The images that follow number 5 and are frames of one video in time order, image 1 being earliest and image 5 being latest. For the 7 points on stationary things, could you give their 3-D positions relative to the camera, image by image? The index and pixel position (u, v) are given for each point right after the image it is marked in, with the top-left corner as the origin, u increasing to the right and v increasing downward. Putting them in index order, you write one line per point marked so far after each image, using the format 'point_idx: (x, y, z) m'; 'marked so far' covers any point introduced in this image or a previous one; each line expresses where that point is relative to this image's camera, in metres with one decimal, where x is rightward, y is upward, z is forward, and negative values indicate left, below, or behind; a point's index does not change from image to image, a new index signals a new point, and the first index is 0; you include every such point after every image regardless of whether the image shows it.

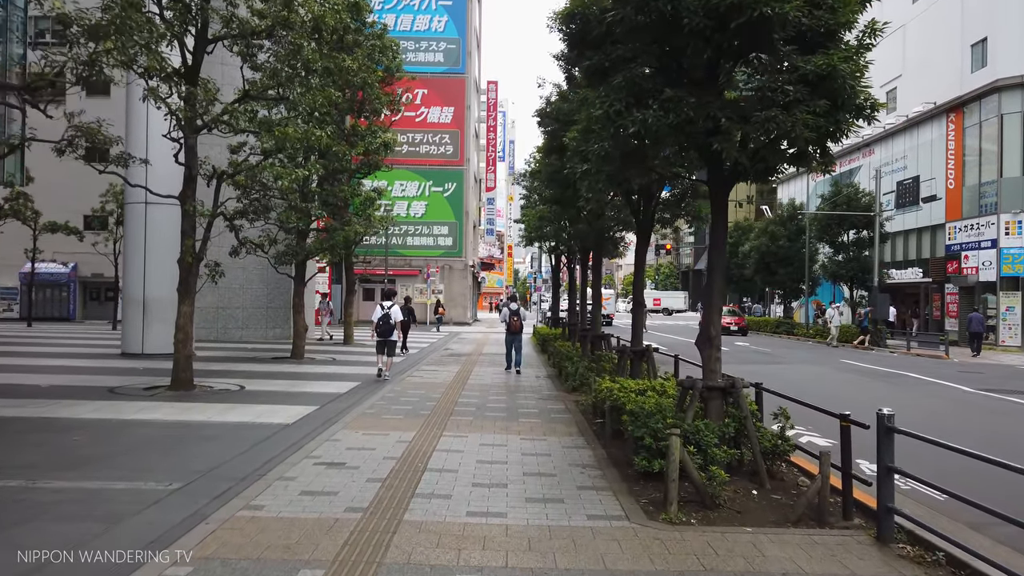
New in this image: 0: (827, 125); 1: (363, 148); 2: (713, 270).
0: (+2.6, +1.3, +6.1) m
1: (-3.6, +3.4, +18.0) m
2: (+1.9, +0.2, +6.9) m
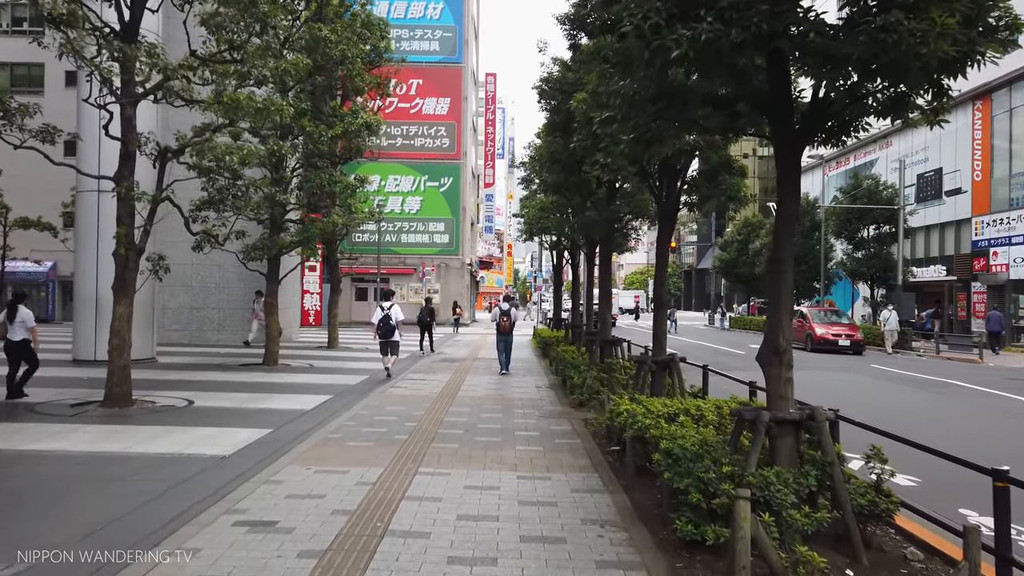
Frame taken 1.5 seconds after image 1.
0: (+2.5, +1.4, +4.2) m
1: (-3.7, +3.4, +16.1) m
2: (+1.8, +0.2, +5.0) m
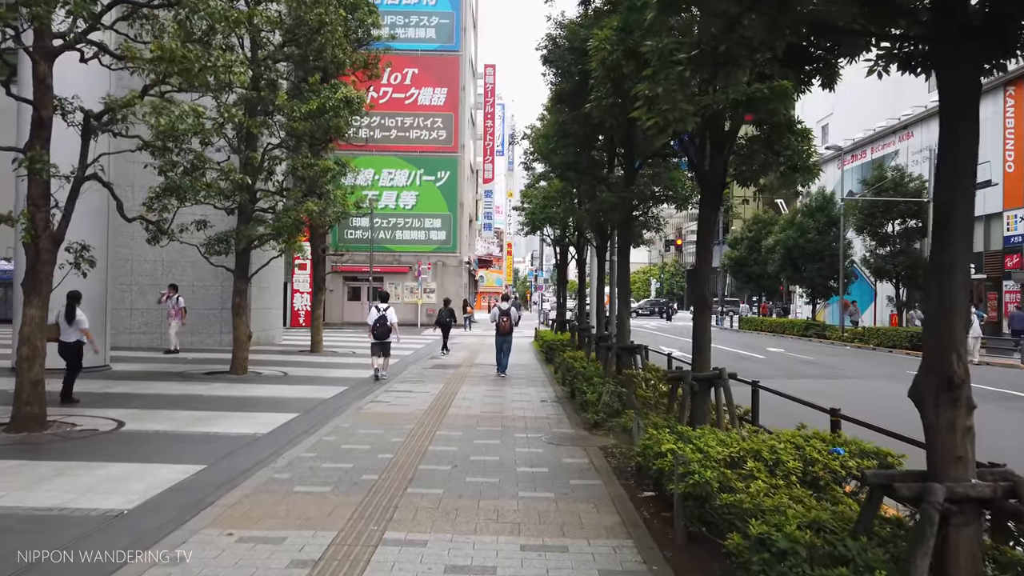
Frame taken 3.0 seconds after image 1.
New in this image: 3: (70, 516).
0: (+2.5, +1.4, +2.3) m
1: (-3.7, +3.5, +14.2) m
2: (+1.8, +0.2, +3.1) m
3: (-3.1, -1.6, +5.3) m
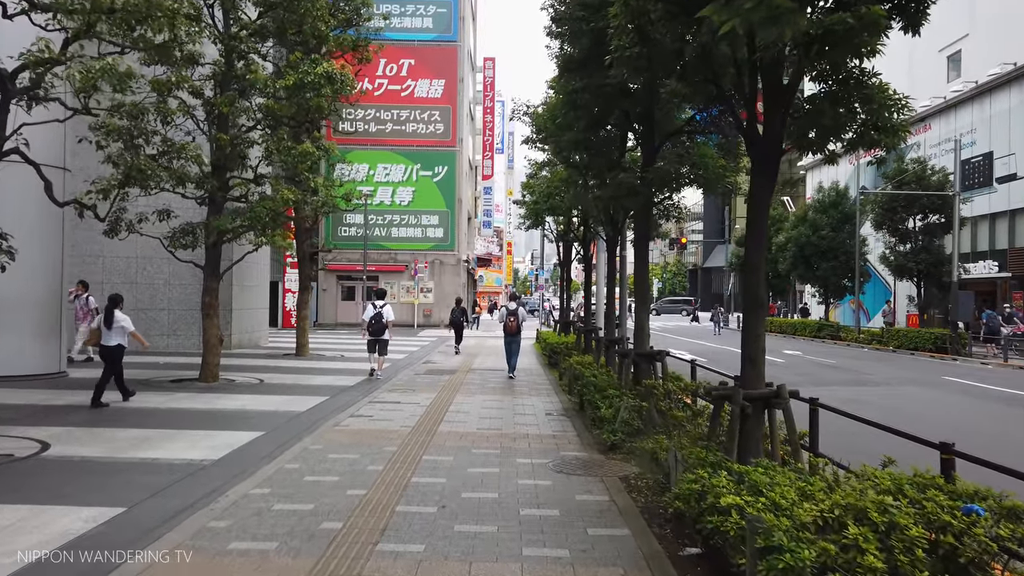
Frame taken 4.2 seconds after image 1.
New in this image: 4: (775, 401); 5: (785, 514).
0: (+2.5, +1.4, +0.8) m
1: (-3.7, +3.5, +12.7) m
2: (+1.8, +0.3, +1.7) m
3: (-3.1, -1.6, +3.8) m
4: (+1.9, -0.8, +5.4) m
5: (+1.3, -1.1, +3.5) m
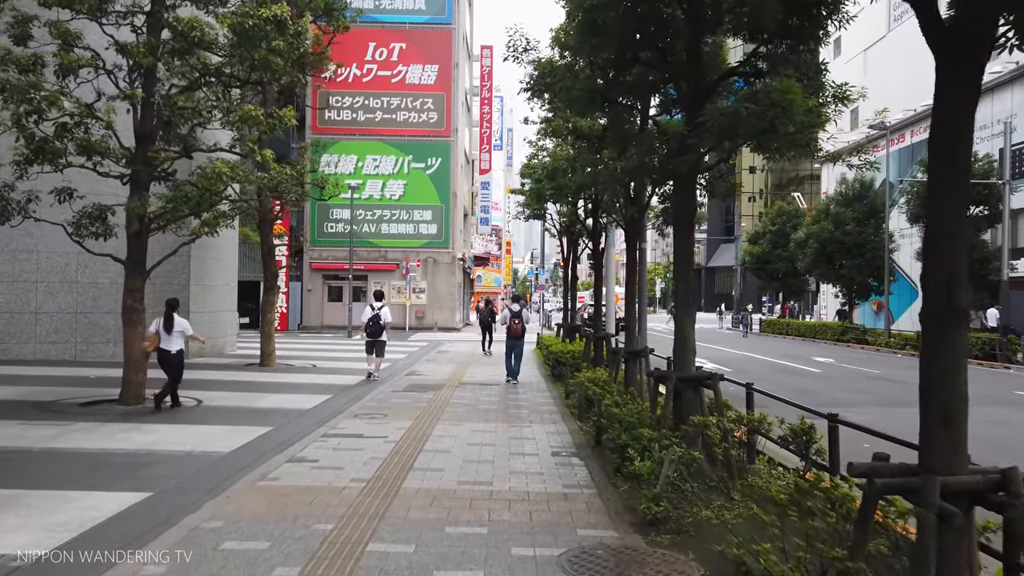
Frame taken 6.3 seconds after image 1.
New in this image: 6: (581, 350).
0: (+2.5, +1.5, -1.7) m
1: (-3.7, +3.5, +10.2) m
2: (+1.8, +0.3, -0.8) m
3: (-3.1, -1.6, +1.3) m
4: (+1.8, -0.8, +2.8) m
5: (+1.2, -1.0, +1.0) m
6: (+1.3, -1.2, +14.1) m
